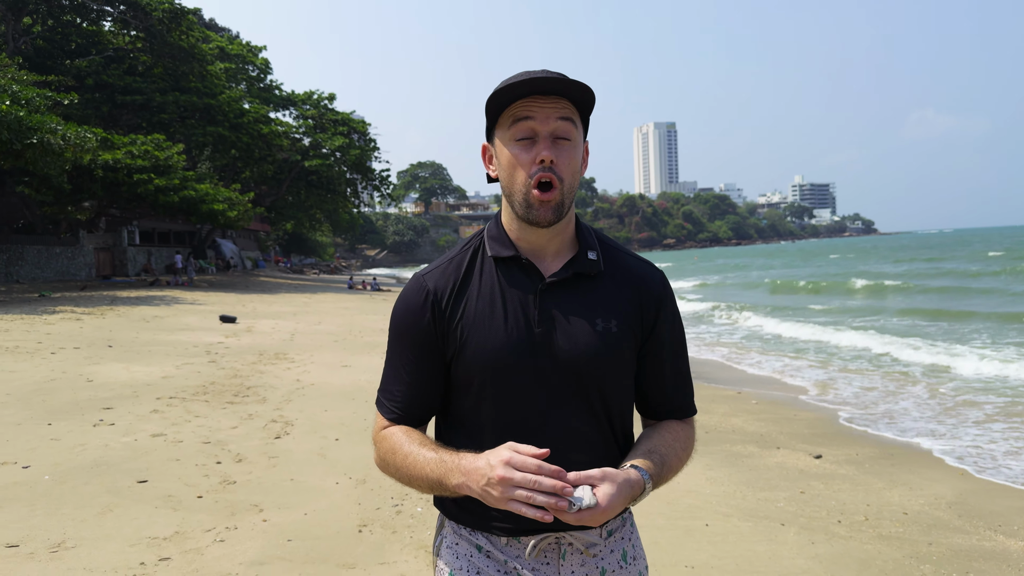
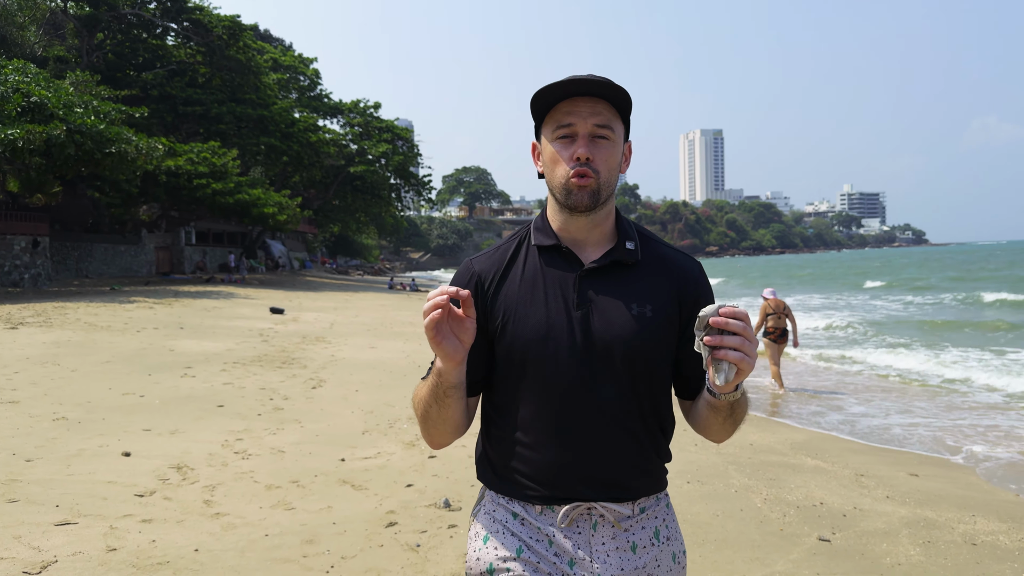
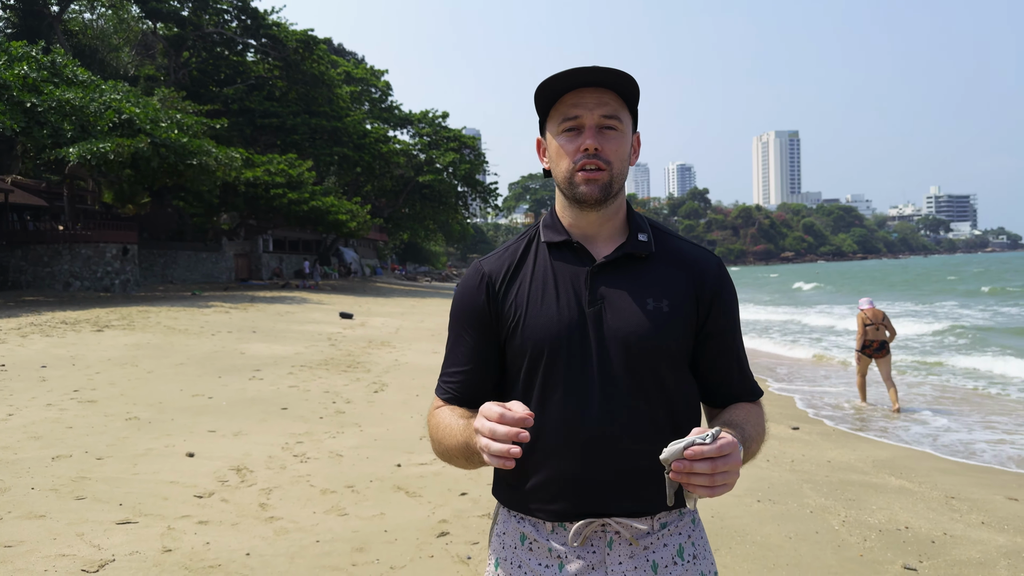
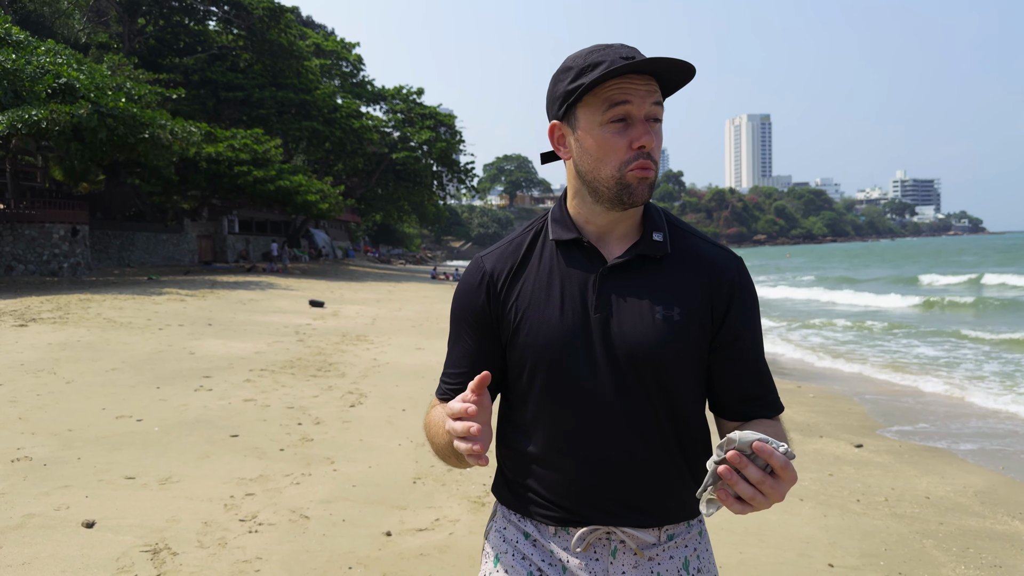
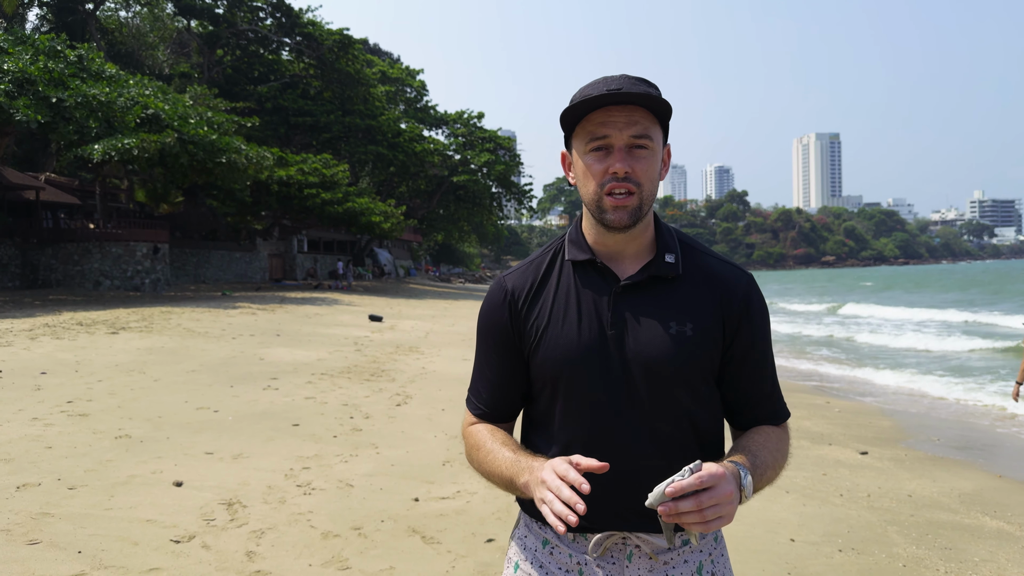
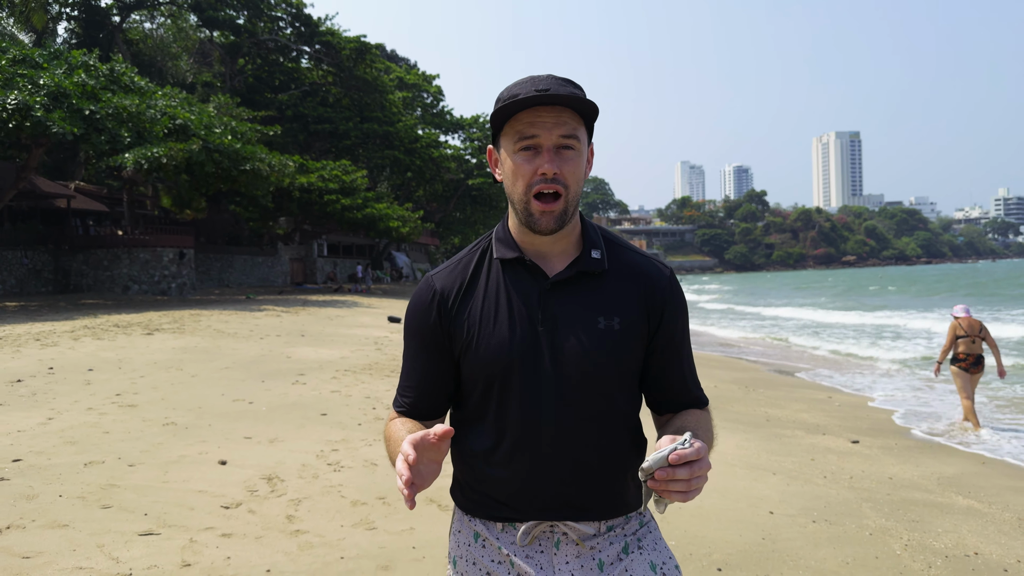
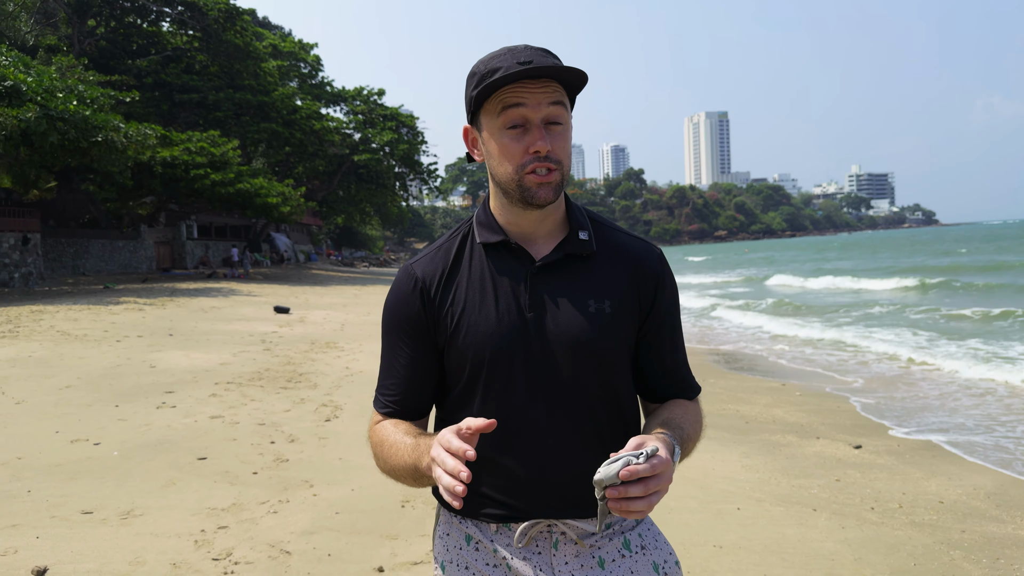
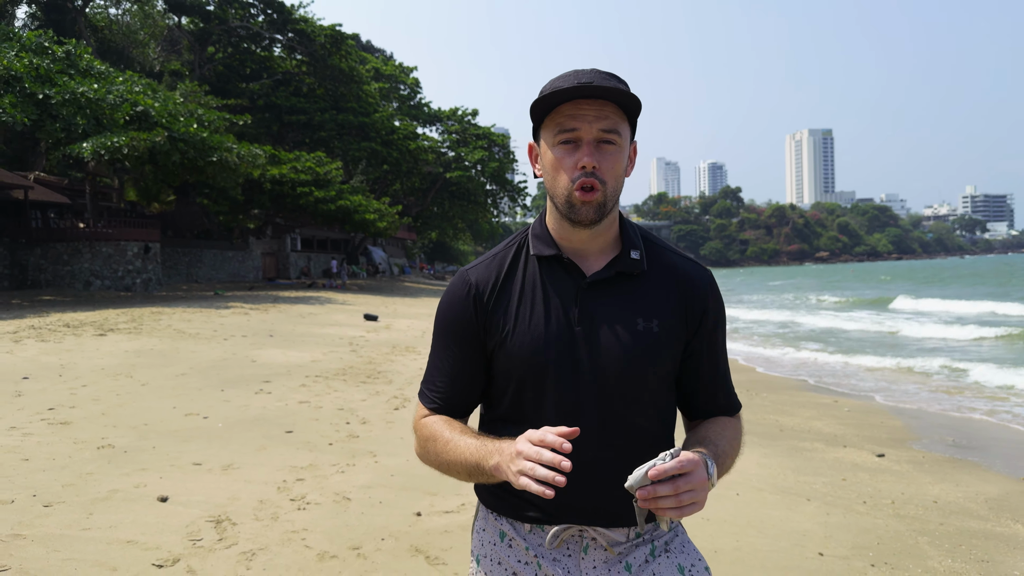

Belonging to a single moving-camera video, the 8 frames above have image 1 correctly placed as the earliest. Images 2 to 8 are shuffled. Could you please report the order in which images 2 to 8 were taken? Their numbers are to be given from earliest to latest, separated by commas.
7, 4, 8, 5, 6, 3, 2
